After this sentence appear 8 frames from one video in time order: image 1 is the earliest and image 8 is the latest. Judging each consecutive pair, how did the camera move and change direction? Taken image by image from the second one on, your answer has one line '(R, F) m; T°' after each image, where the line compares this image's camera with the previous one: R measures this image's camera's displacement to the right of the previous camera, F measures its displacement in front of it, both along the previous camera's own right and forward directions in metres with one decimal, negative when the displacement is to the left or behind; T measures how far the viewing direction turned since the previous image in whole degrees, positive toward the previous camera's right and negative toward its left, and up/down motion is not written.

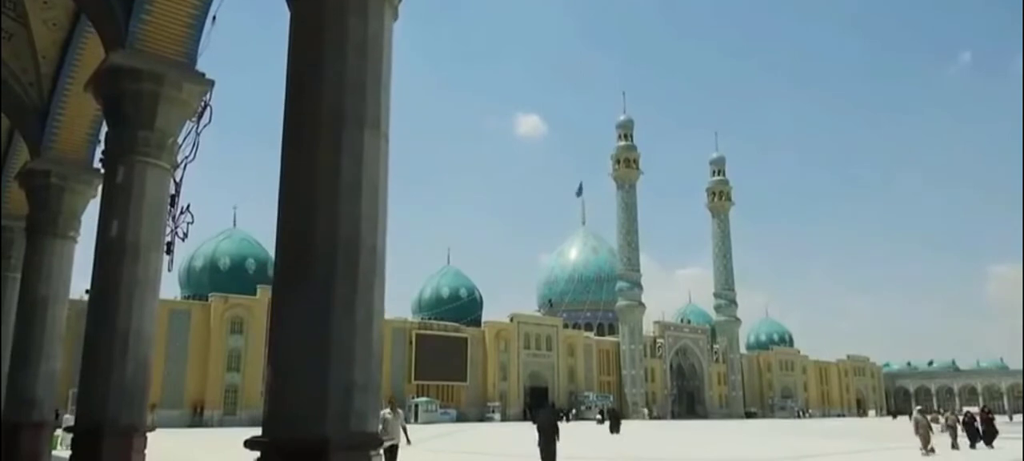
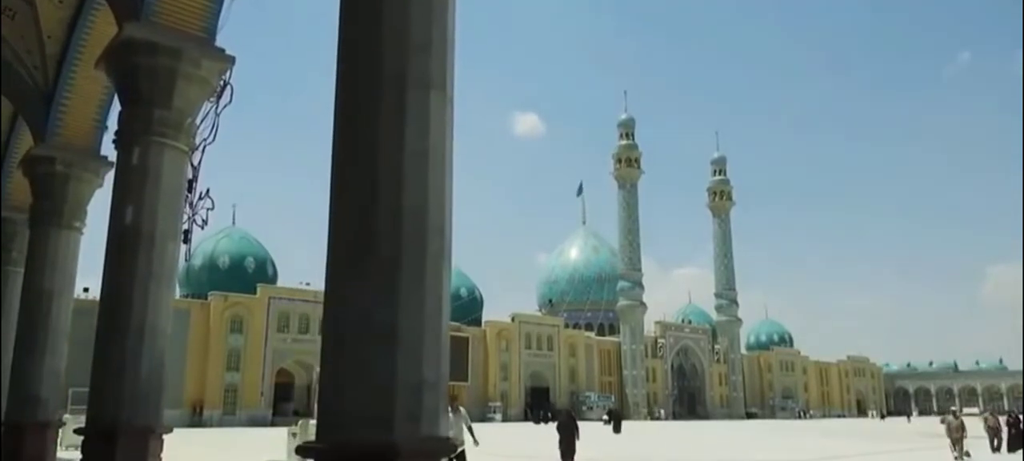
(-0.3, +0.4) m; 0°
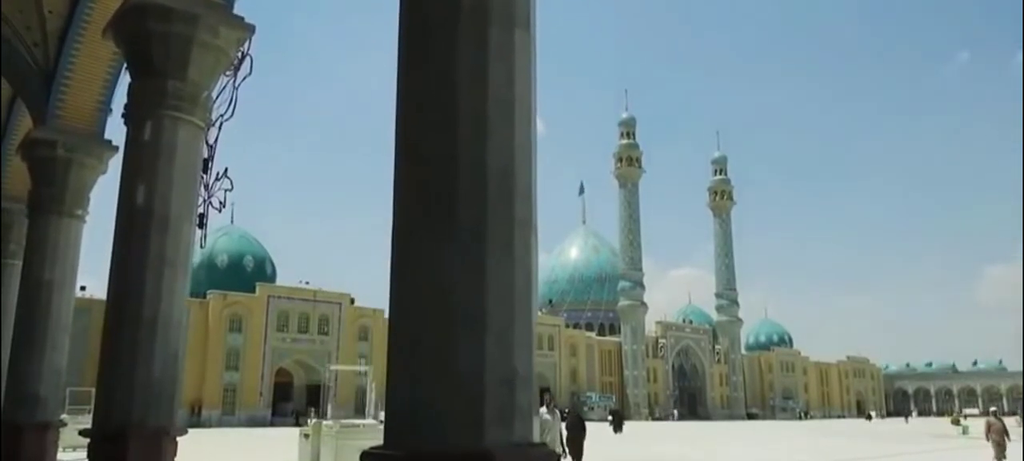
(-0.3, +0.4) m; 0°
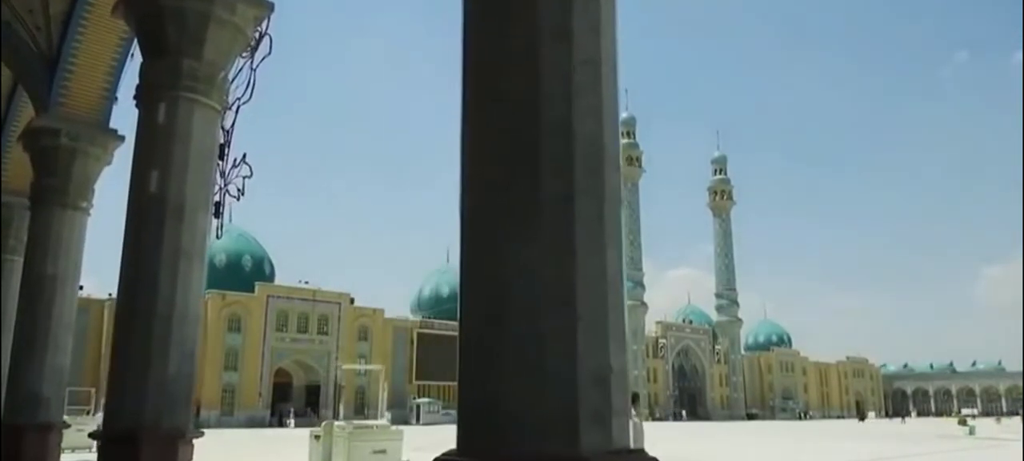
(-0.2, +0.3) m; 0°
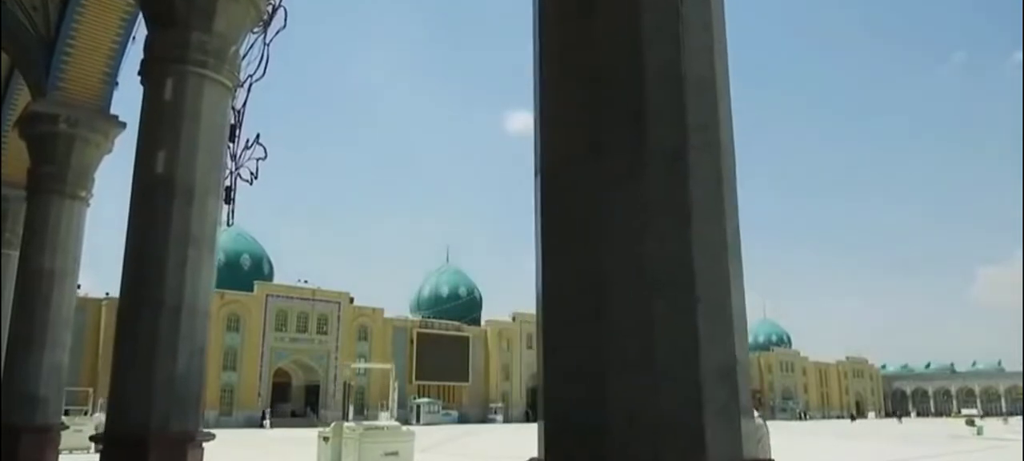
(-0.2, +0.3) m; 0°
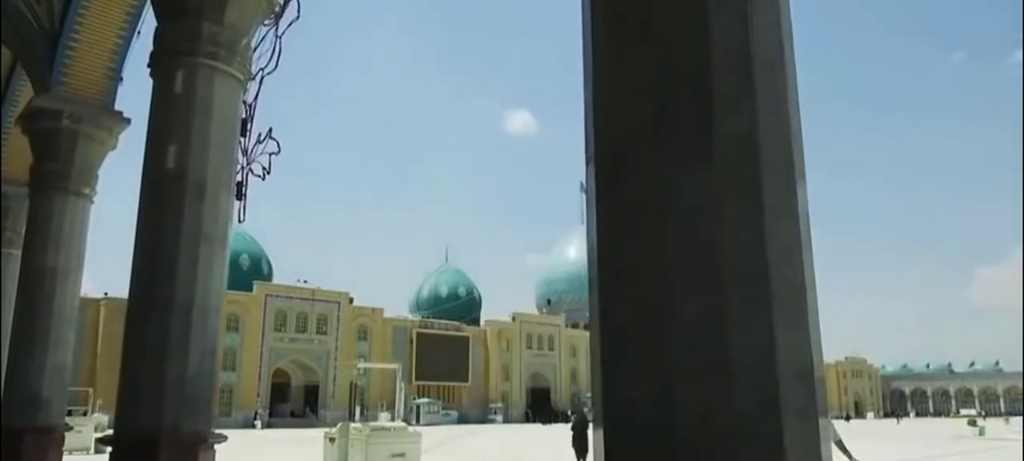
(-0.1, +0.1) m; 0°
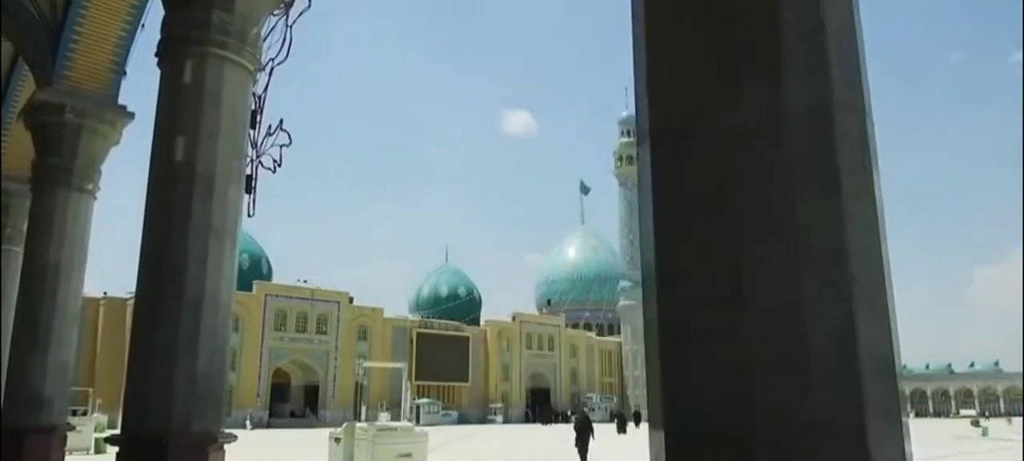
(-0.1, +0.1) m; 0°
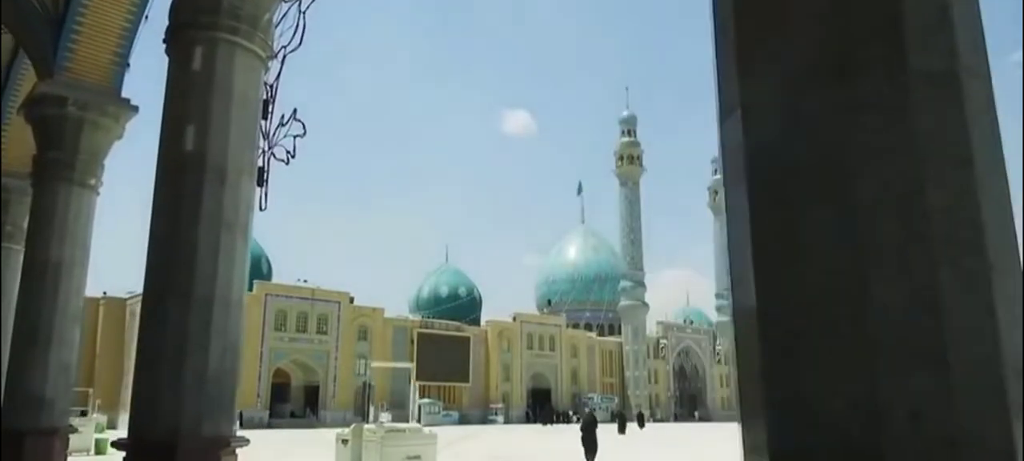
(-0.1, +0.2) m; 0°
